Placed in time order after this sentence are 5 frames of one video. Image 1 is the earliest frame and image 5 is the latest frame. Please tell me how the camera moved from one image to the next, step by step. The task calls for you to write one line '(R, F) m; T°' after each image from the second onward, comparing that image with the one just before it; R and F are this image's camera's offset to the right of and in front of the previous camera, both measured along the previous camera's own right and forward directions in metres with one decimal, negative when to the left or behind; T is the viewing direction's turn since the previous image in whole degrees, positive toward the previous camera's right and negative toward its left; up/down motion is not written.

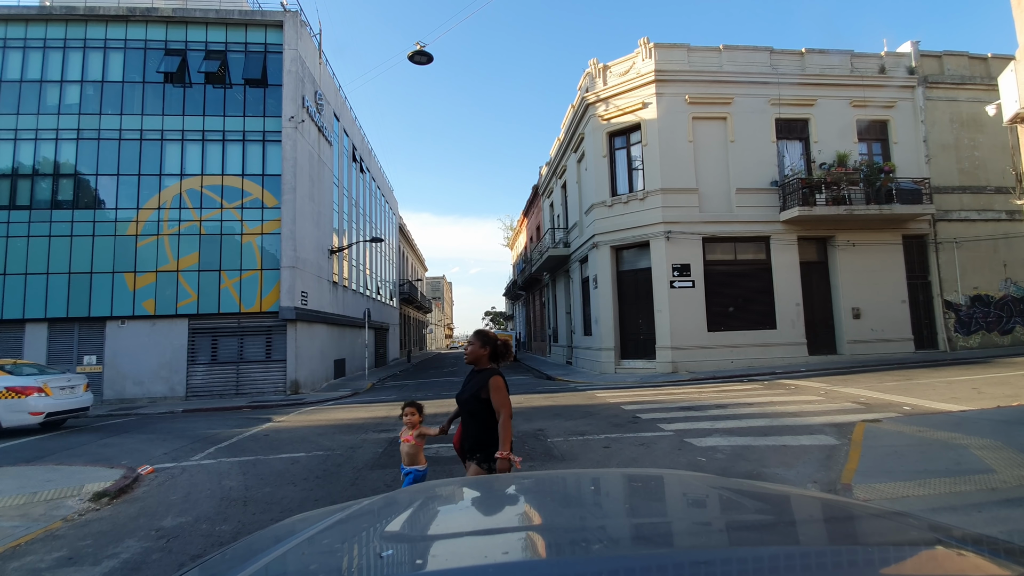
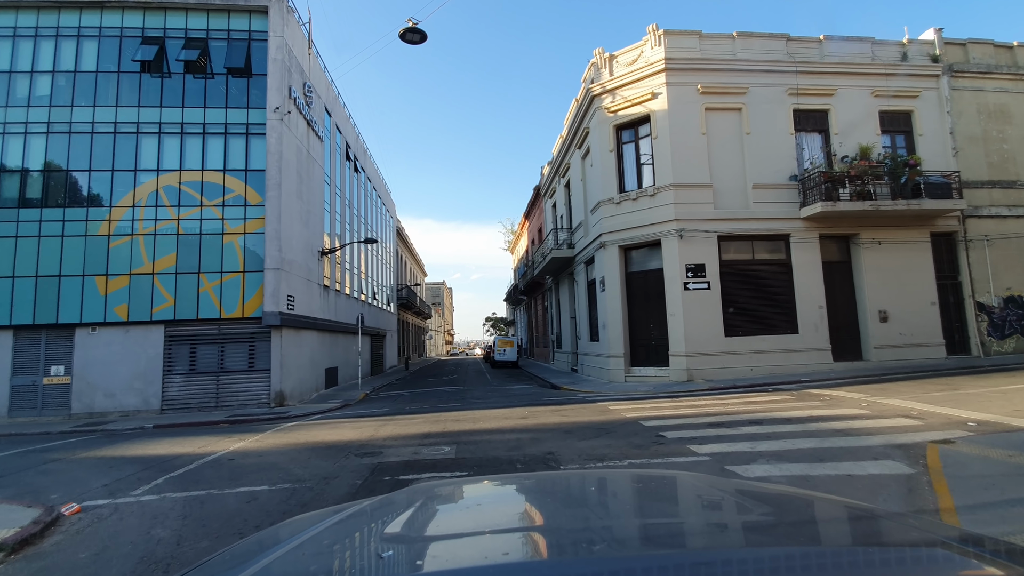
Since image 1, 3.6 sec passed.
(-0.1, +1.4) m; 0°
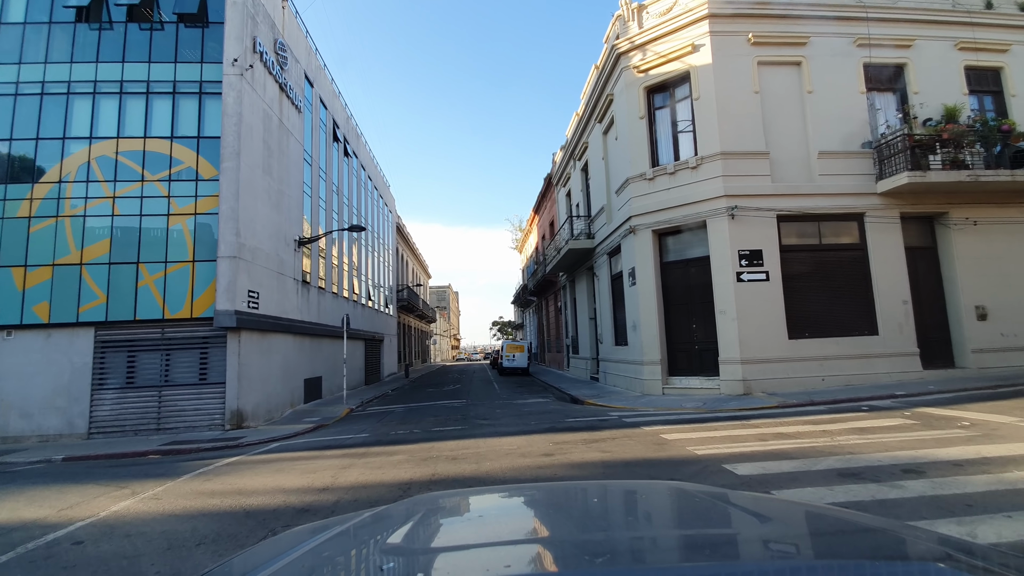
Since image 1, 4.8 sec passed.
(-0.2, +3.4) m; -1°
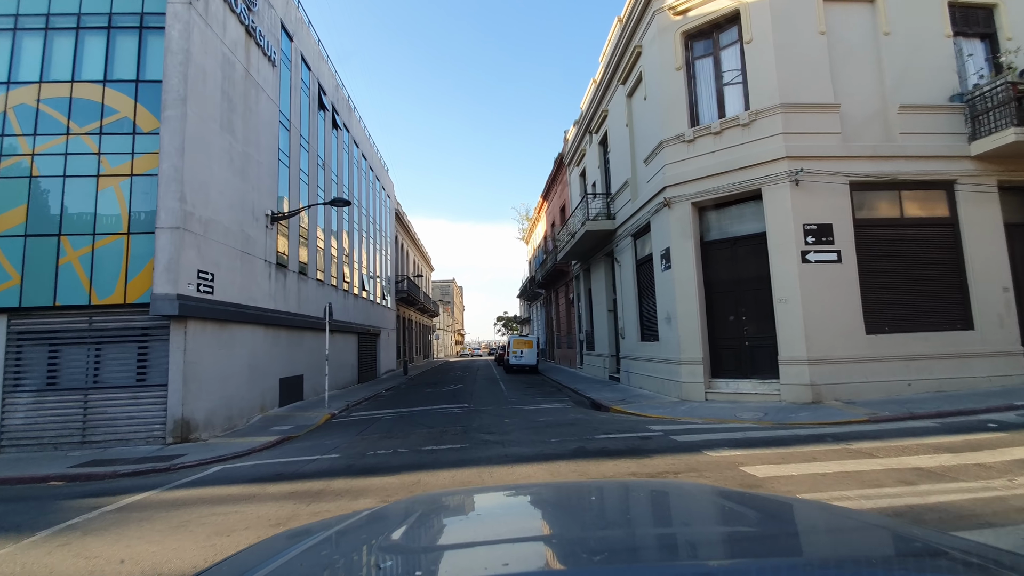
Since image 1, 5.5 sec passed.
(-0.2, +2.7) m; -1°
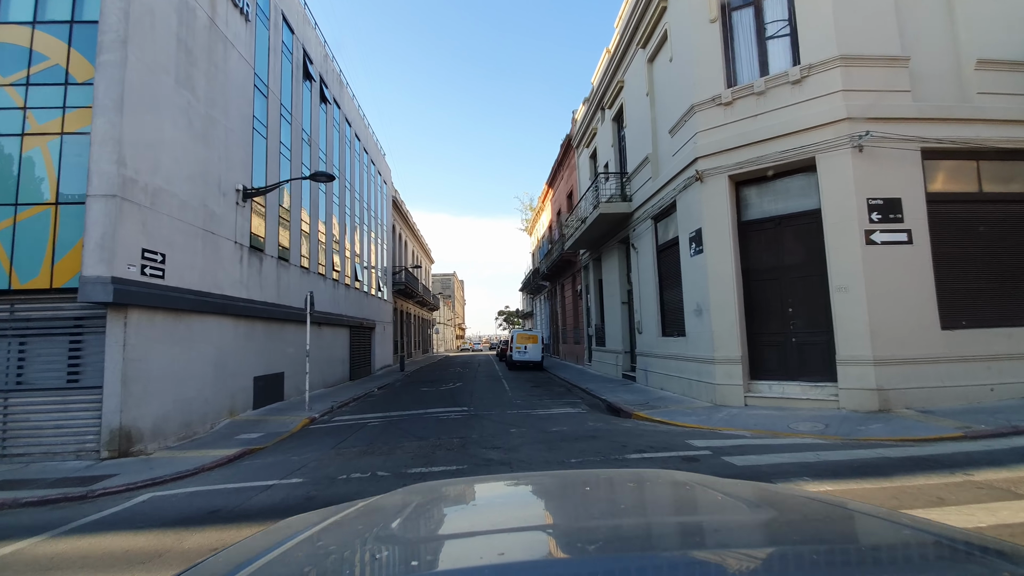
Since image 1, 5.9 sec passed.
(-0.1, +1.9) m; 0°
